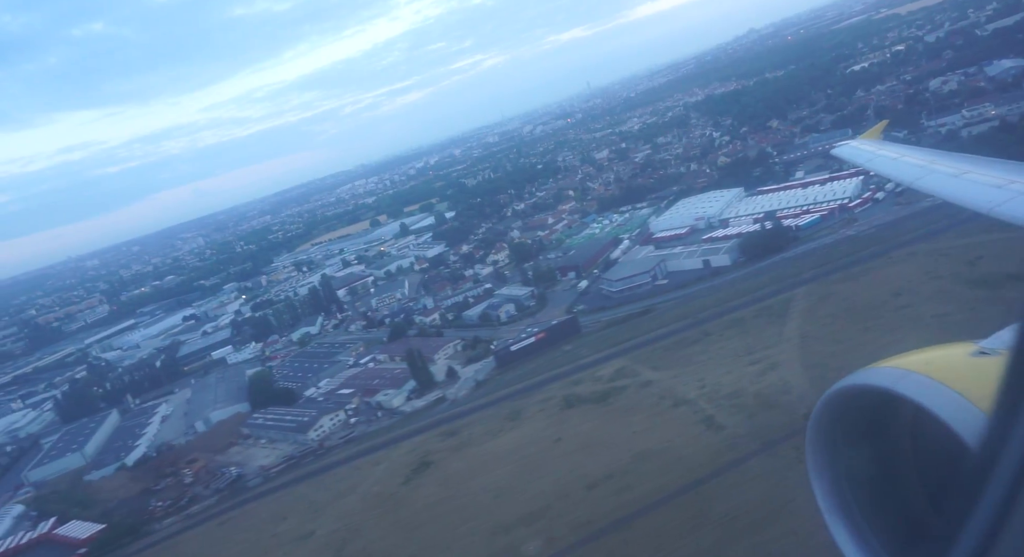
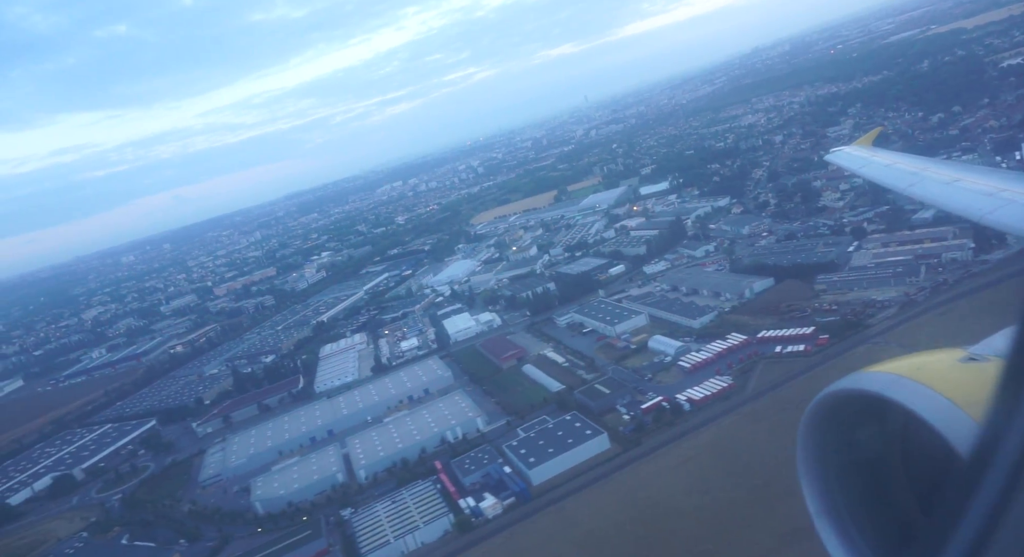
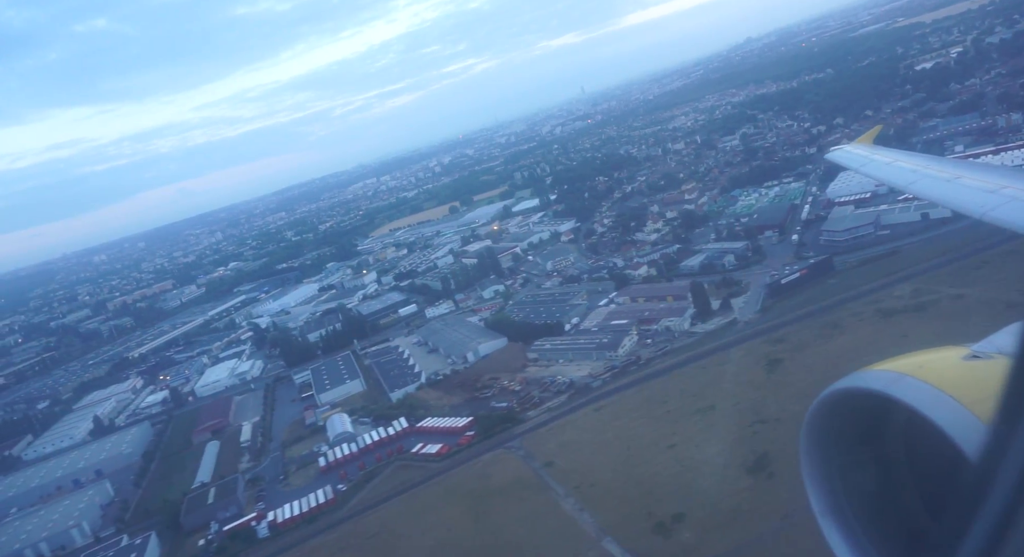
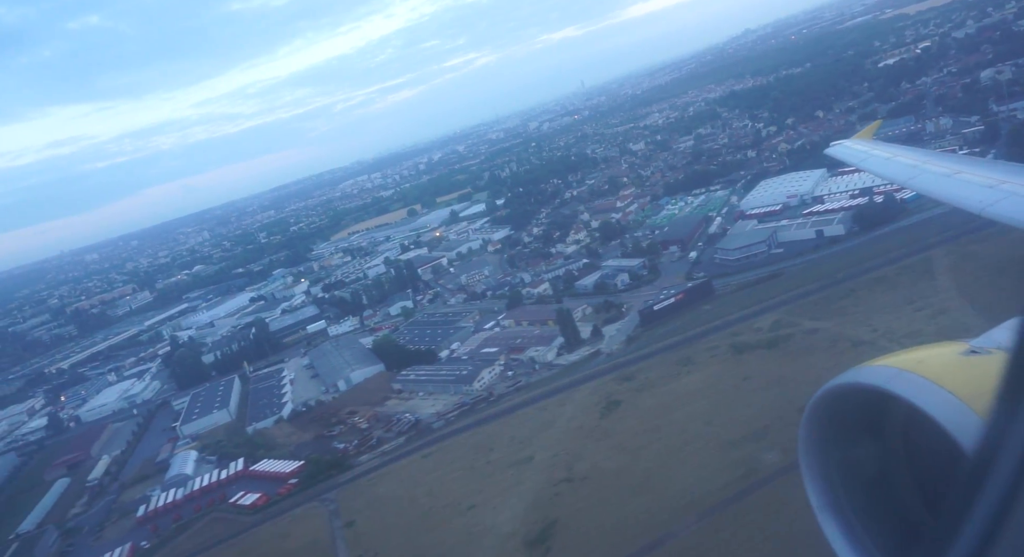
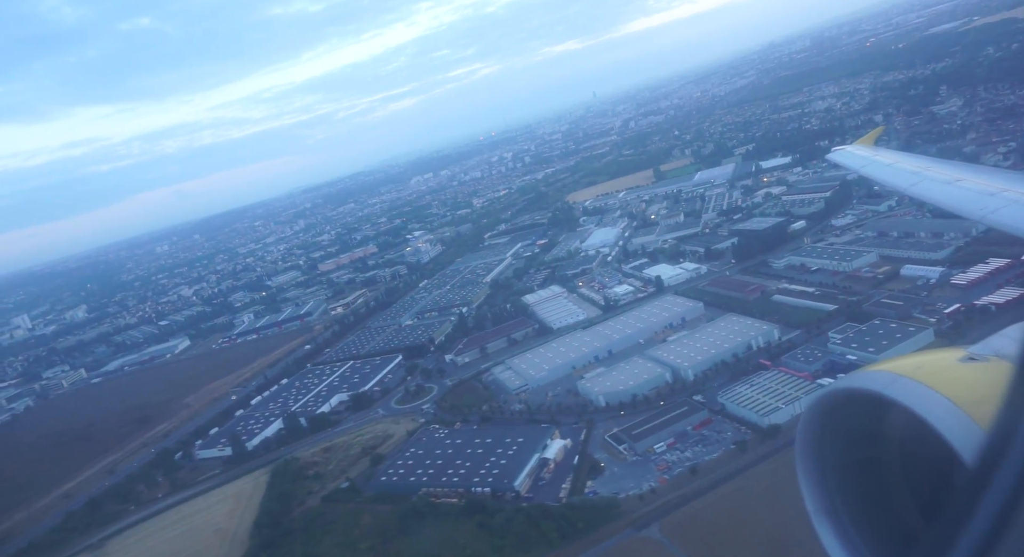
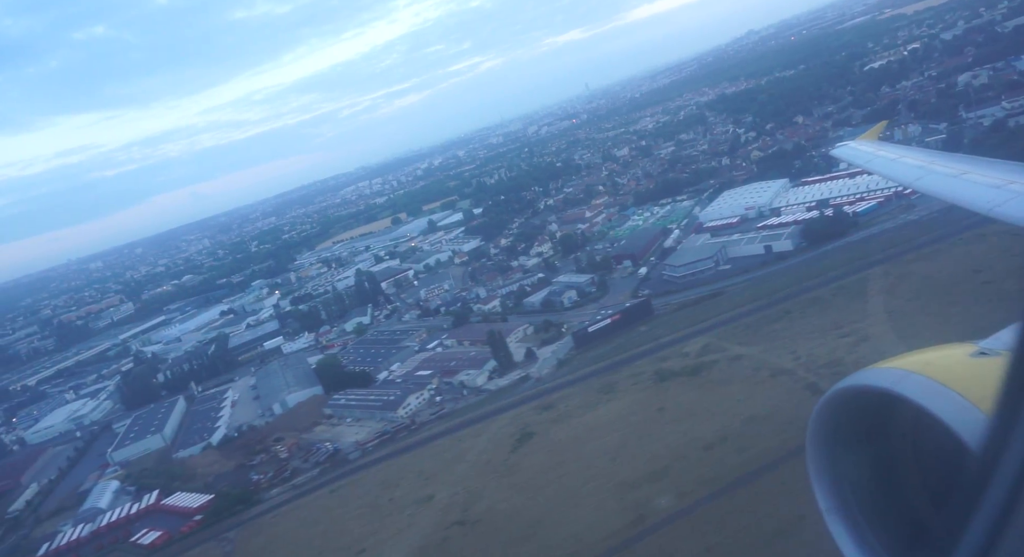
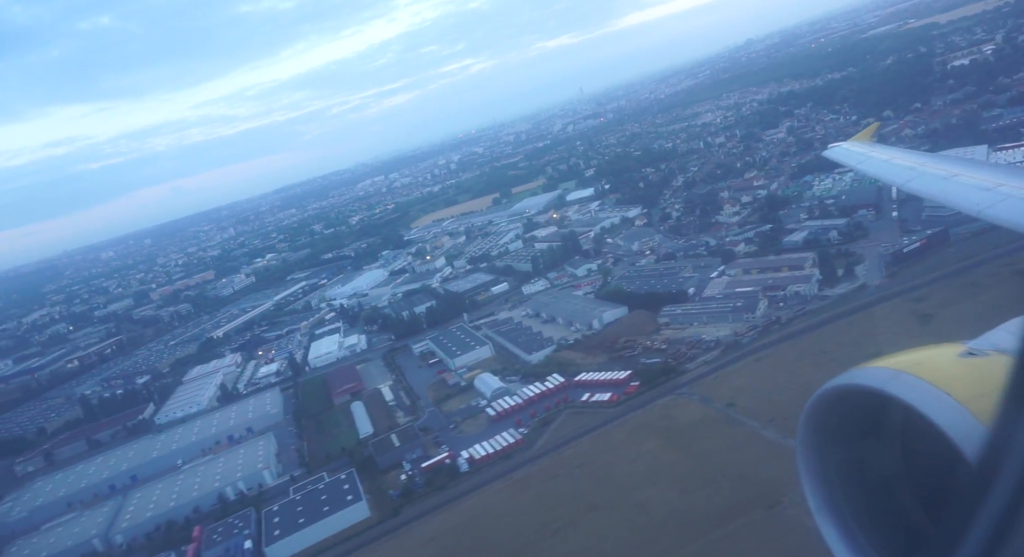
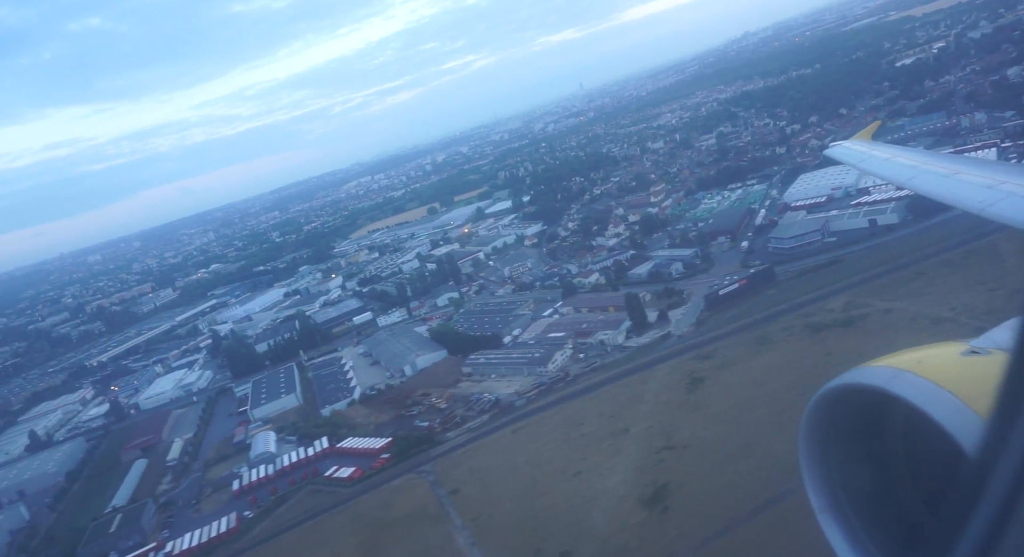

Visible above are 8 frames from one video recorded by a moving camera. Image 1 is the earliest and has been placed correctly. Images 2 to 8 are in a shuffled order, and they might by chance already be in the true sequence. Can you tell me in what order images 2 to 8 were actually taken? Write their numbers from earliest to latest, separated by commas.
6, 4, 8, 3, 7, 2, 5
